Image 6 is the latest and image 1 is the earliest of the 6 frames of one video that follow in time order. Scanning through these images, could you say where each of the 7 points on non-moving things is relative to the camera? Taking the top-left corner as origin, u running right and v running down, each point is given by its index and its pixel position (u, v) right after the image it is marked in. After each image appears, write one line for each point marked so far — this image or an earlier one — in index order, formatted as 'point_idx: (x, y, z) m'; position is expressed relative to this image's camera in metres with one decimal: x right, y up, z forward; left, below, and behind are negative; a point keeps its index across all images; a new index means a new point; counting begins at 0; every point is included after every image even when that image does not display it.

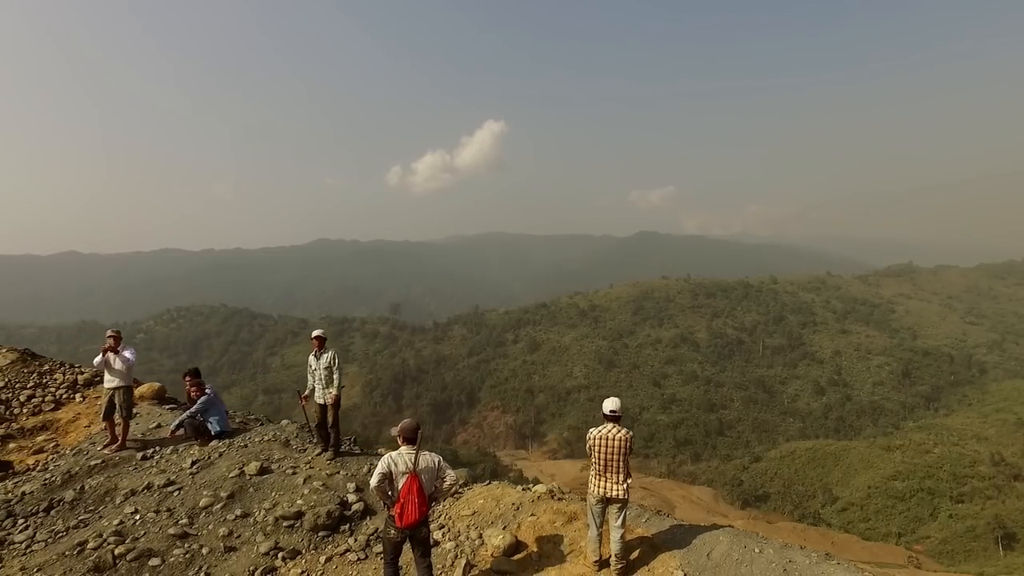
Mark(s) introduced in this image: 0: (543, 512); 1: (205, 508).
0: (+0.3, -2.2, +5.0) m
1: (-3.3, -2.3, +5.4) m
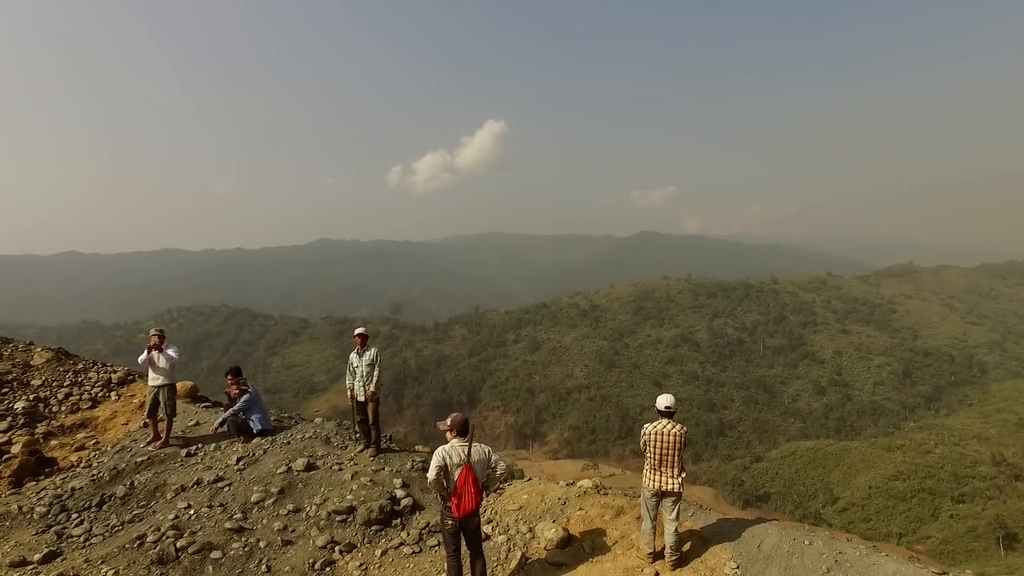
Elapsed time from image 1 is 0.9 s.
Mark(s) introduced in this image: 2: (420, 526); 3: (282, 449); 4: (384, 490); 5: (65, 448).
0: (+0.8, -2.2, +5.1) m
1: (-2.8, -2.3, +5.5) m
2: (-0.9, -2.4, +5.2) m
3: (-2.9, -2.1, +6.5) m
4: (-1.4, -2.2, +5.7) m
5: (-6.6, -2.4, +7.5) m
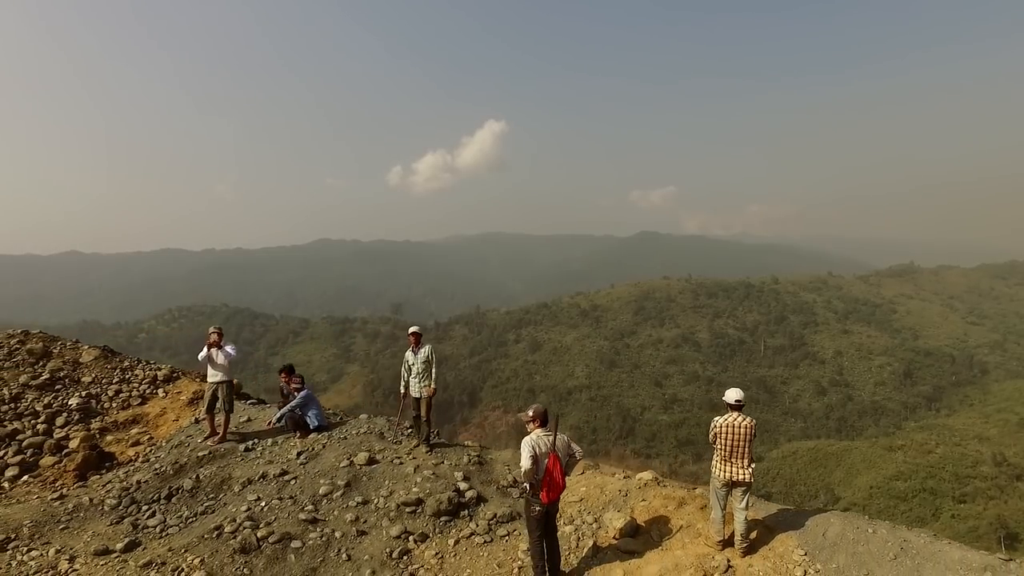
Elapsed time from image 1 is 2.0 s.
0: (+1.5, -2.2, +5.3) m
1: (-2.1, -2.3, +5.7) m
2: (-0.3, -2.4, +5.4) m
3: (-2.3, -2.1, +6.7) m
4: (-0.7, -2.2, +5.9) m
5: (-5.9, -2.3, +7.7) m
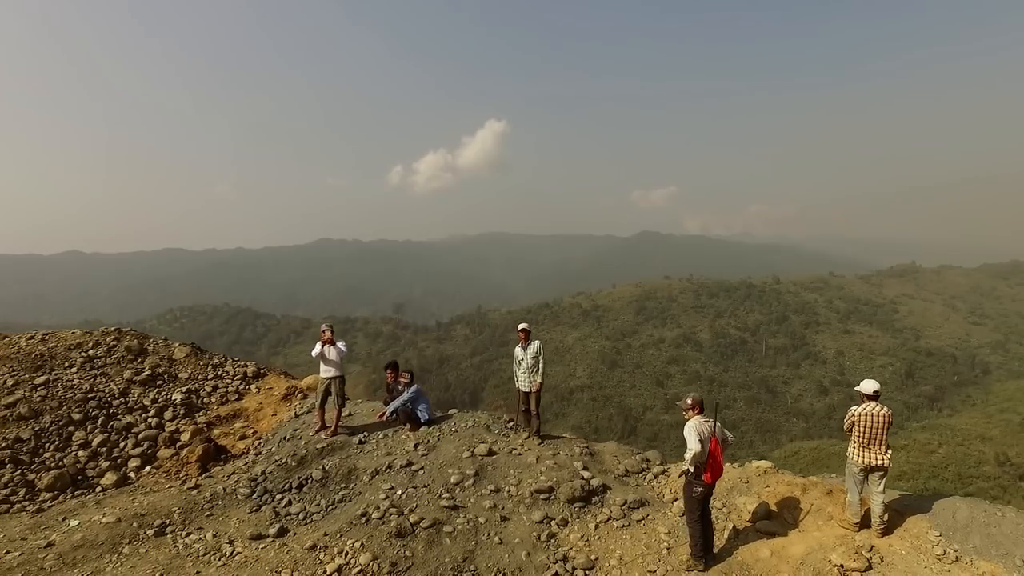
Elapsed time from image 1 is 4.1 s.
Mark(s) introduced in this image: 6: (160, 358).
0: (+2.9, -2.2, +5.7) m
1: (-0.7, -2.3, +6.1) m
2: (+1.2, -2.4, +5.7) m
3: (-0.8, -2.0, +7.1) m
4: (+0.7, -2.2, +6.2) m
5: (-4.5, -2.3, +8.1) m
6: (-6.5, -1.3, +9.4) m
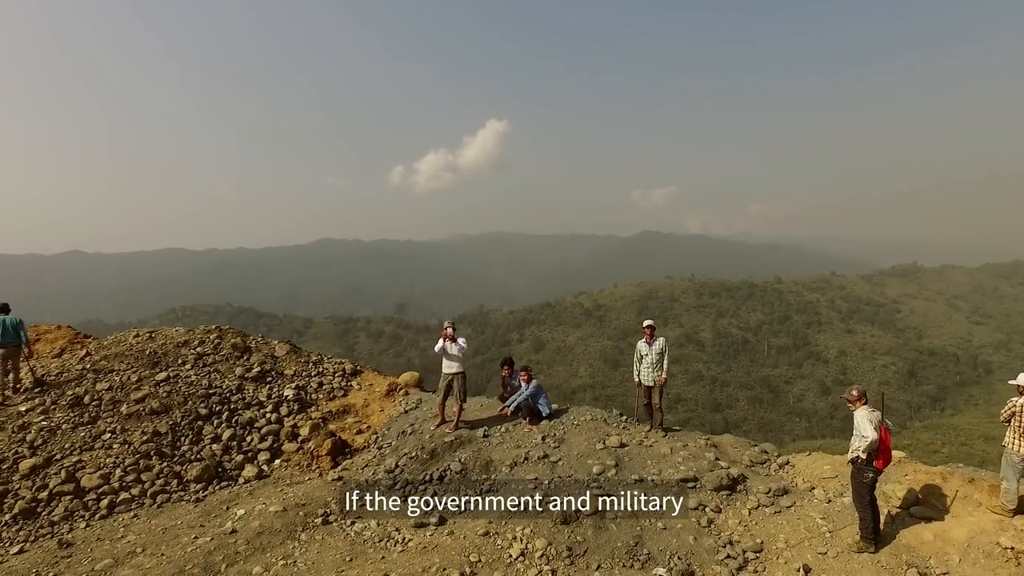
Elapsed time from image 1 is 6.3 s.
0: (+4.7, -2.2, +5.9) m
1: (+1.1, -2.3, +6.3) m
2: (+2.9, -2.4, +6.0) m
3: (+0.9, -2.0, +7.3) m
4: (+2.5, -2.2, +6.5) m
5: (-2.7, -2.3, +8.3) m
6: (-4.7, -1.3, +9.7) m
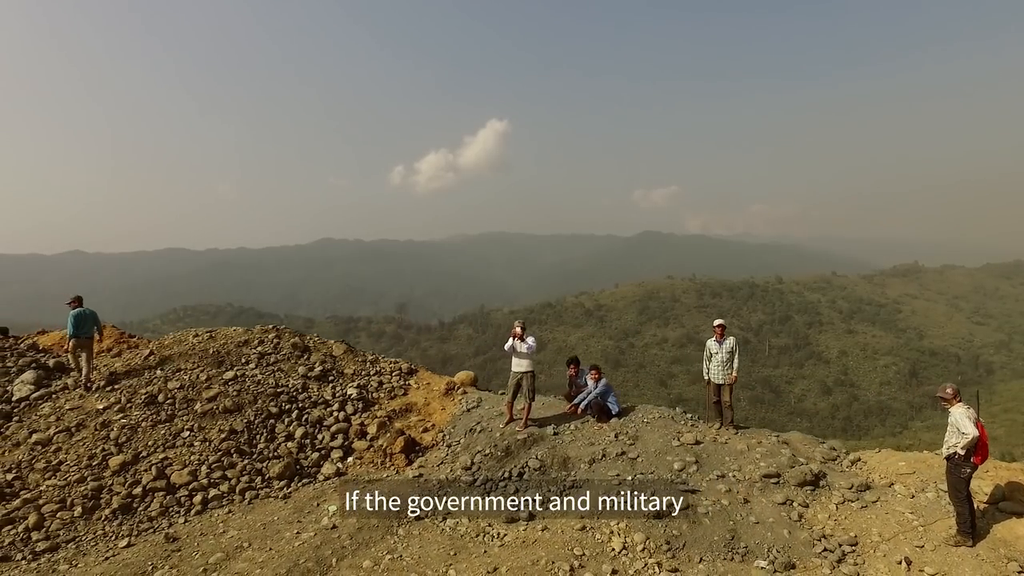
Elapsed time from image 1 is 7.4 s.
0: (+5.7, -2.2, +6.1) m
1: (+2.2, -2.3, +6.5) m
2: (+4.0, -2.4, +6.1) m
3: (+2.0, -2.0, +7.5) m
4: (+3.5, -2.2, +6.6) m
5: (-1.7, -2.3, +8.5) m
6: (-3.6, -1.3, +9.8) m
